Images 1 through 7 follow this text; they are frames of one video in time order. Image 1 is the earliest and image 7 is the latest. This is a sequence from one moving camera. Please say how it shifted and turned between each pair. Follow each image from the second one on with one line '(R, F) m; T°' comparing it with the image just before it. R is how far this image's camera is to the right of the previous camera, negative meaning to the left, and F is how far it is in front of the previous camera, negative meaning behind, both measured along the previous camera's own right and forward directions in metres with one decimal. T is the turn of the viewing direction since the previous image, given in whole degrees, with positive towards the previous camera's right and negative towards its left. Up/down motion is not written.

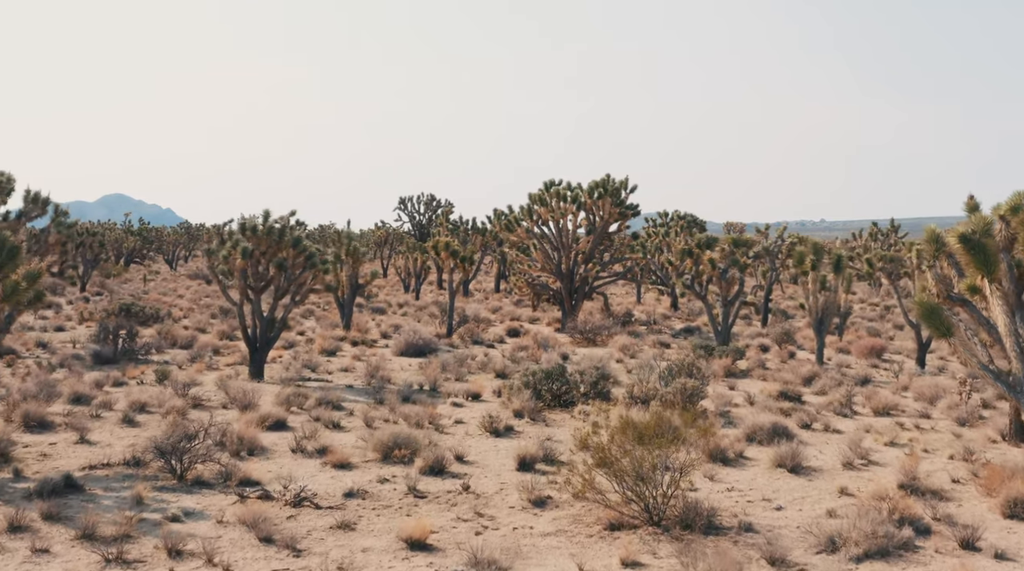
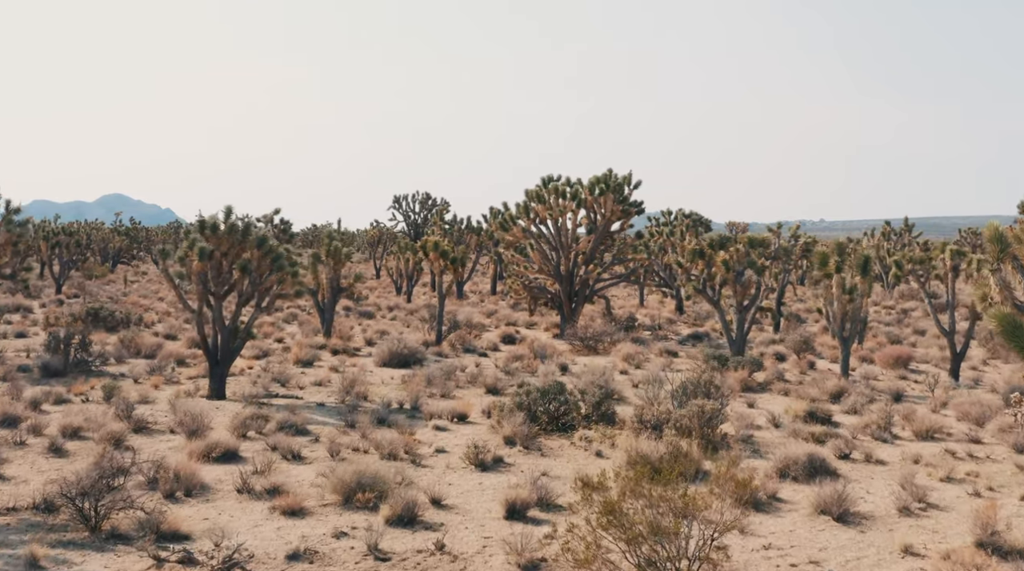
(+0.1, +2.9) m; 0°
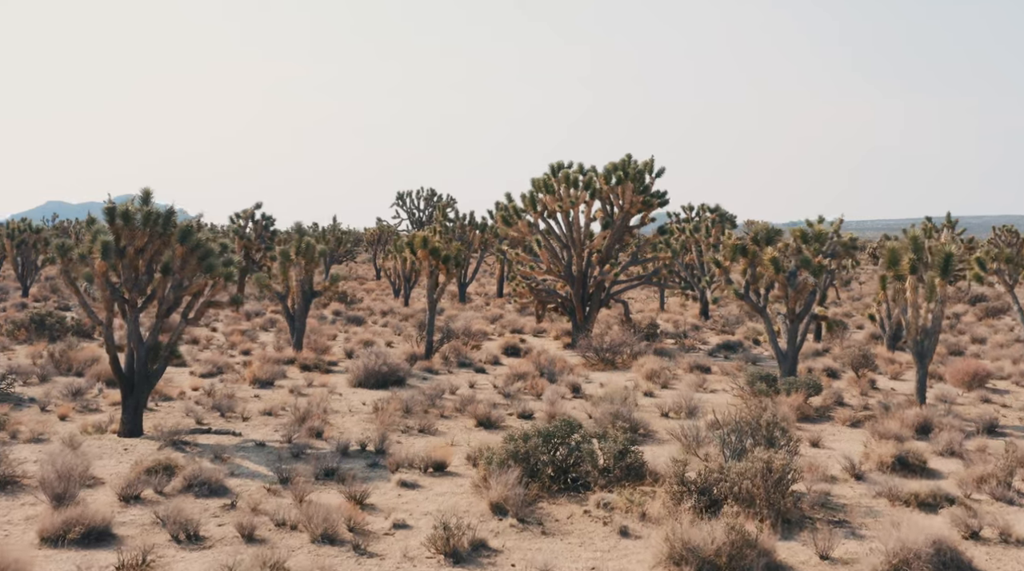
(+0.3, +5.1) m; -1°
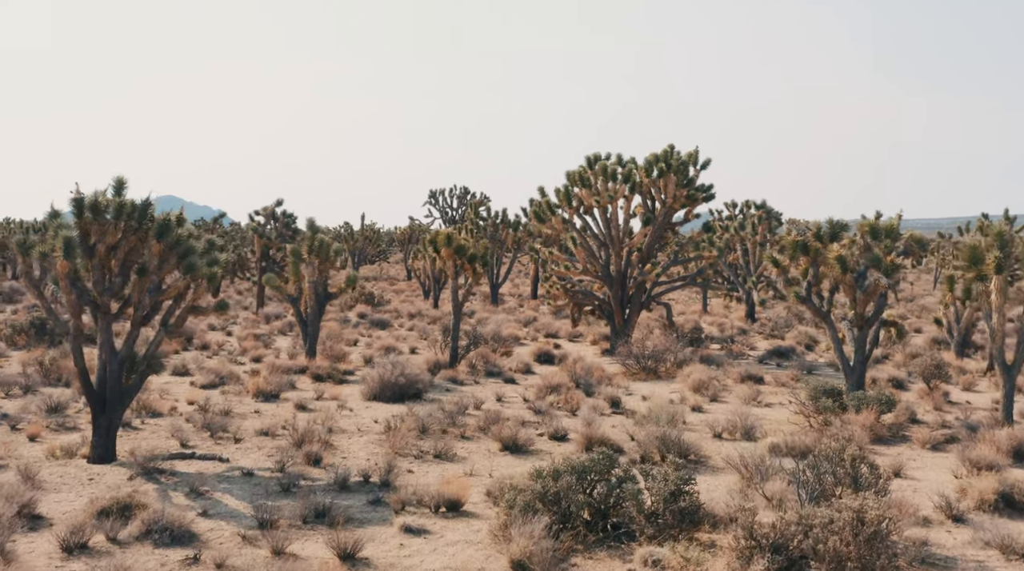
(+0.1, +2.5) m; -2°
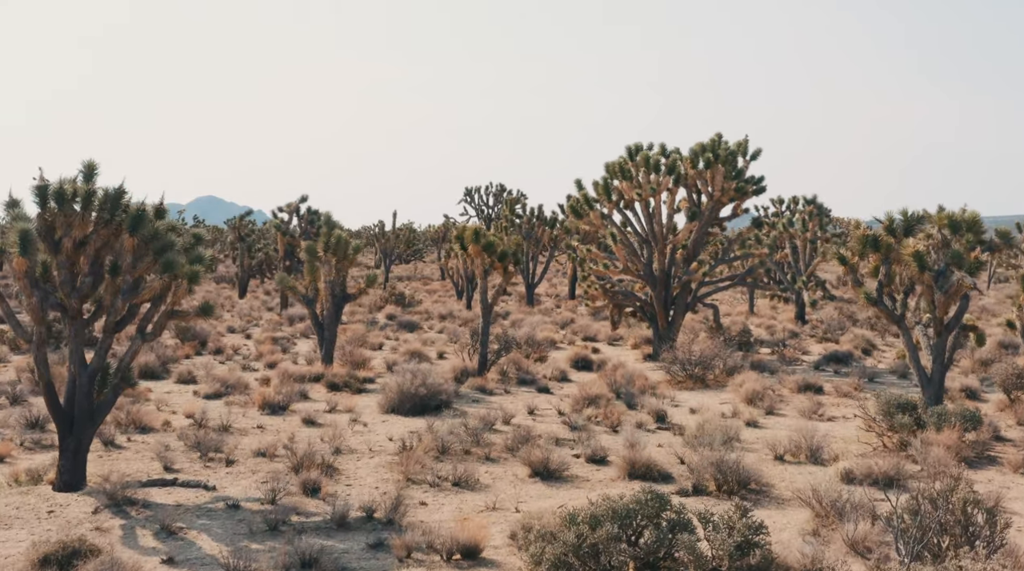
(+0.1, +2.2) m; -2°
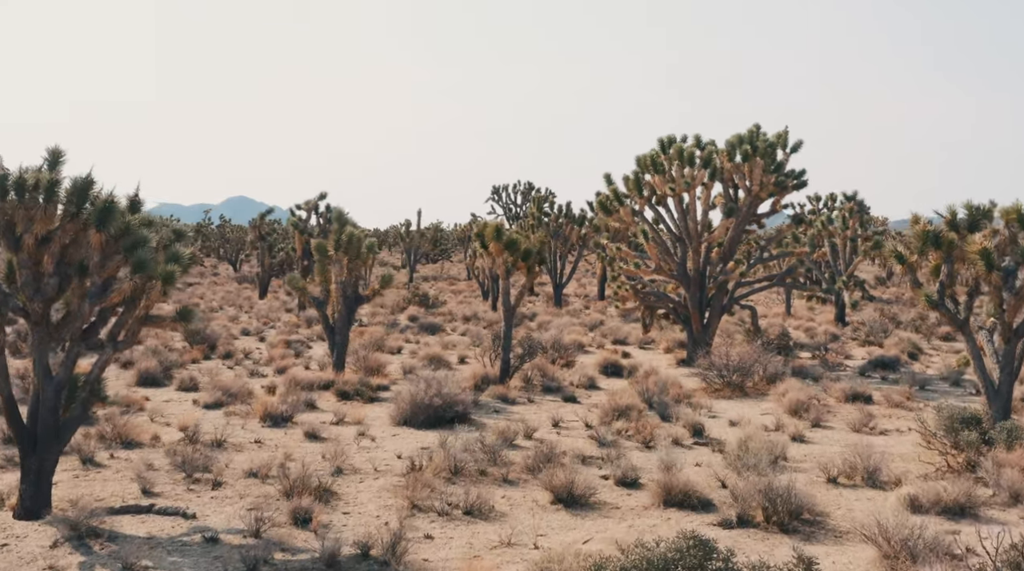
(+0.1, +1.6) m; -1°
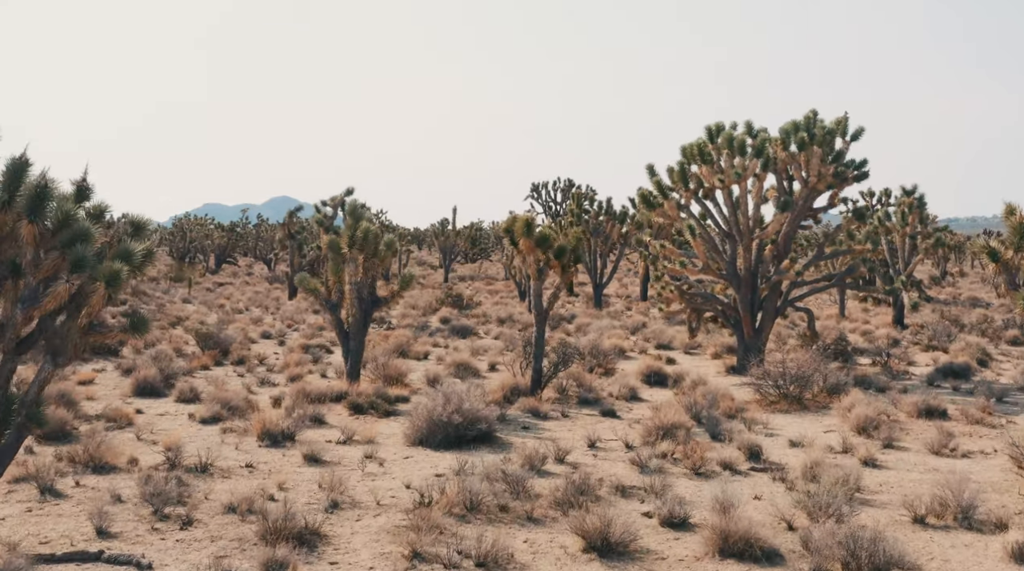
(+0.2, +2.1) m; -2°
